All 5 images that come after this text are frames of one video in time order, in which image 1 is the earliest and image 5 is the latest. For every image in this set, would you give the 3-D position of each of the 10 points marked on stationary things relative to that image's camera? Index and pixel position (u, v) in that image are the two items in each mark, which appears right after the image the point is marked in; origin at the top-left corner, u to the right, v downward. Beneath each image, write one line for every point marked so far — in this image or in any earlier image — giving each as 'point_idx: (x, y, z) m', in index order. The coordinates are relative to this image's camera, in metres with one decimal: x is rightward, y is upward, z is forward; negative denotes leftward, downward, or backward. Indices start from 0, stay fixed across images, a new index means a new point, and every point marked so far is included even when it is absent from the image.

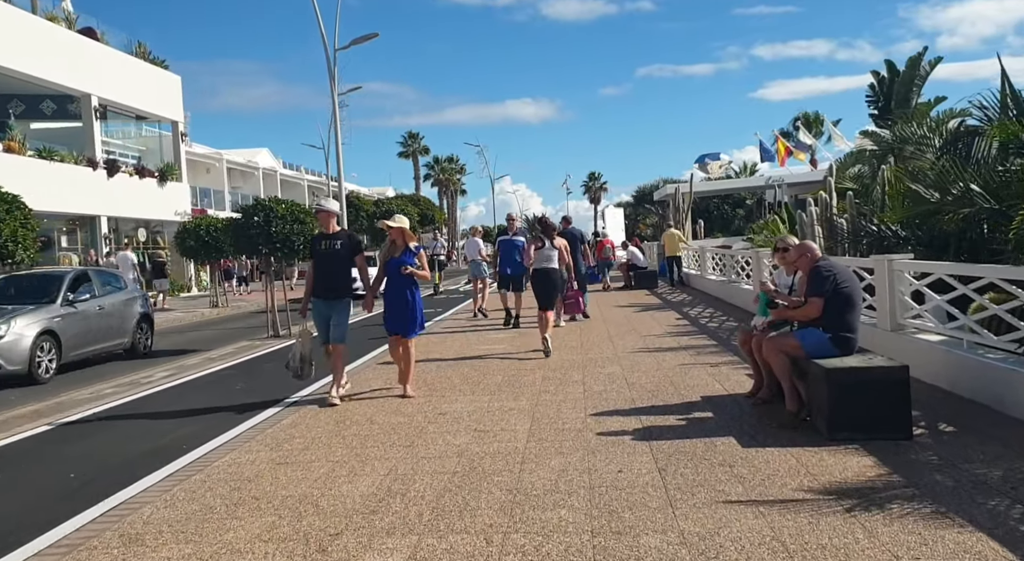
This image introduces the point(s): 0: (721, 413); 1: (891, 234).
0: (+1.7, -1.1, +6.6) m
1: (+5.0, +0.6, +10.9) m
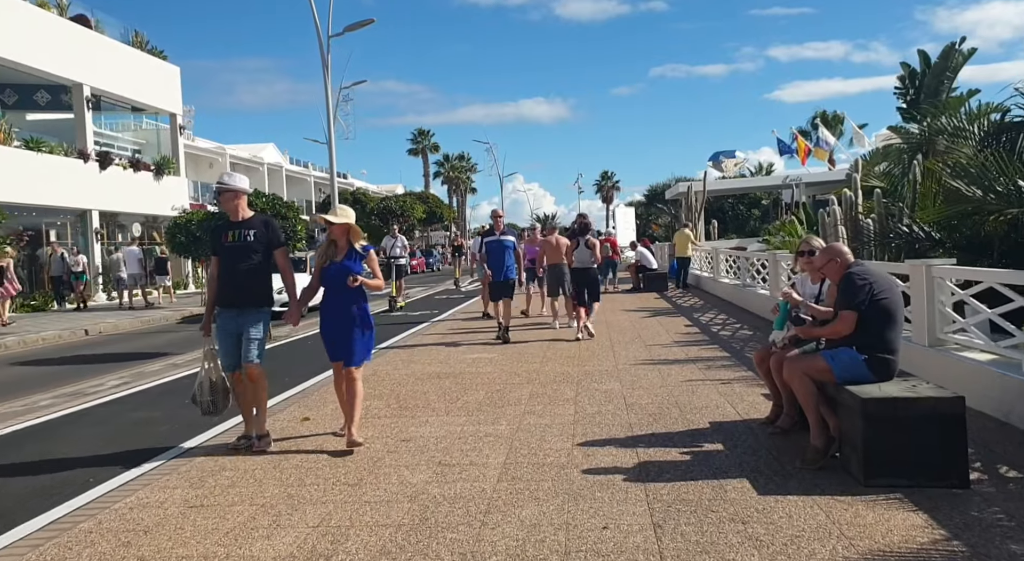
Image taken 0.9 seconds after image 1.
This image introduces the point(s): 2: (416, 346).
0: (+1.5, -1.1, +5.5) m
1: (+4.9, +0.5, +9.9) m
2: (-1.3, -0.9, +11.1) m
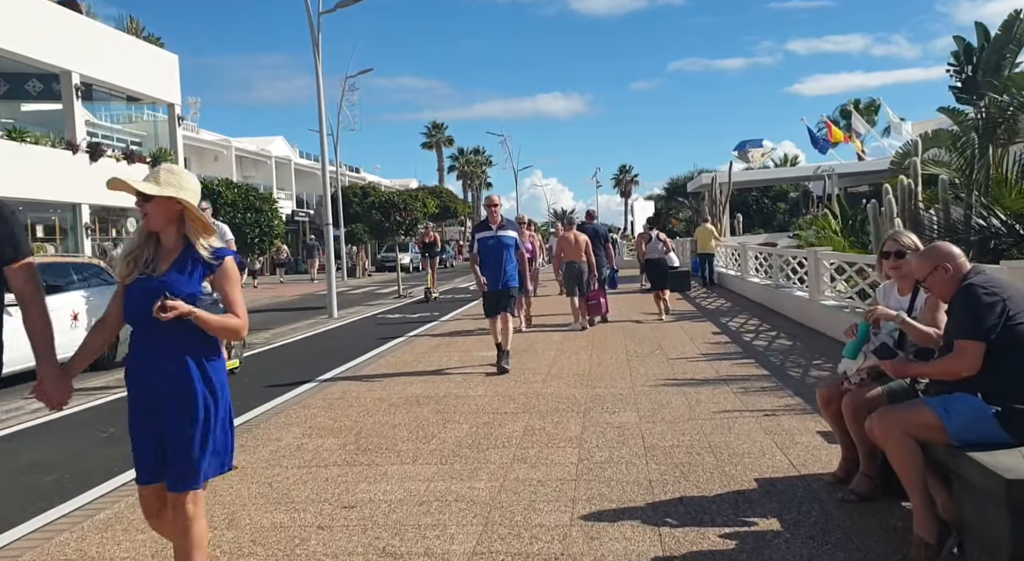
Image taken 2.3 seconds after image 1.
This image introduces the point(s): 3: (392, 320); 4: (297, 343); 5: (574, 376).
0: (+1.4, -1.2, +4.0) m
1: (+4.8, +0.5, +8.2) m
2: (-1.3, -0.9, +9.6) m
3: (-2.3, -0.8, +15.7) m
4: (-3.1, -0.9, +12.2) m
5: (+0.6, -1.0, +8.3) m
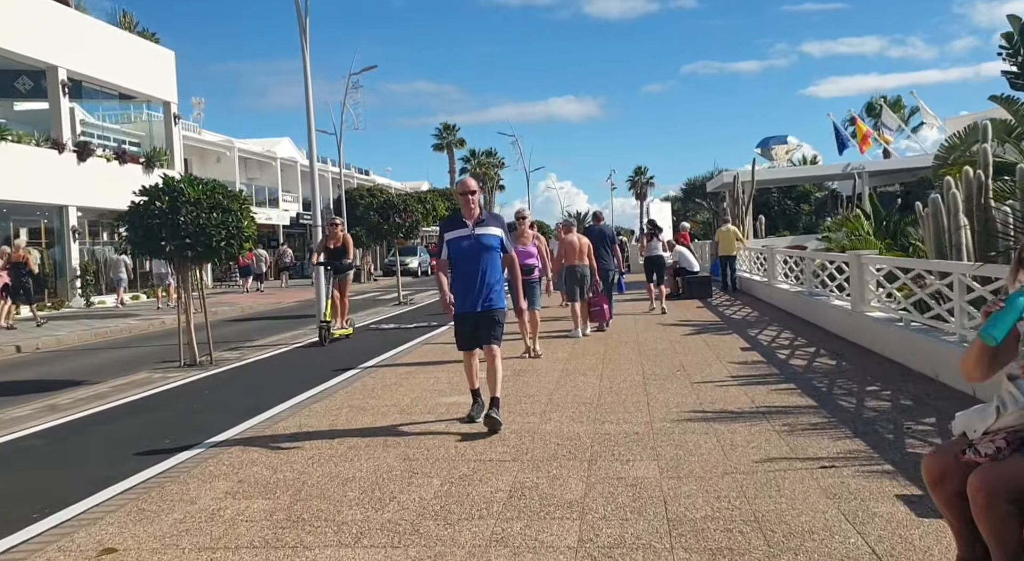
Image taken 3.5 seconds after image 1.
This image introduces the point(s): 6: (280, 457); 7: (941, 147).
0: (+1.2, -1.2, +2.6) m
1: (+4.8, +0.4, +6.8) m
2: (-1.3, -1.0, +8.2) m
3: (-2.2, -0.9, +14.4) m
4: (-3.1, -1.0, +10.9) m
5: (+0.6, -1.0, +6.9) m
6: (-1.5, -1.2, +5.5) m
7: (+7.3, +2.3, +14.2) m
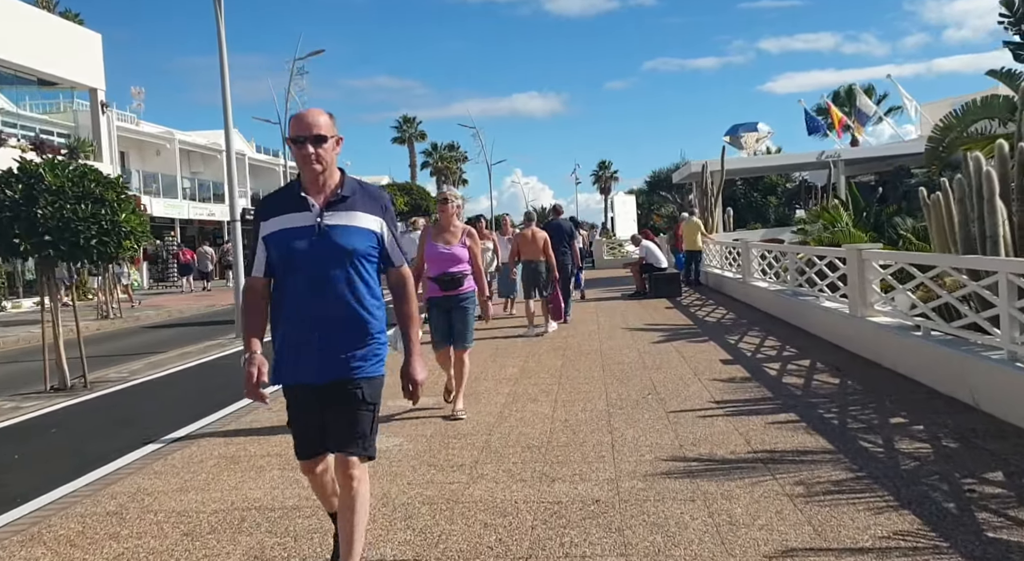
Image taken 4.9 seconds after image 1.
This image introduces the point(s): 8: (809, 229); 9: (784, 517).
0: (+0.9, -1.3, +0.9) m
1: (+4.3, +0.4, +5.2) m
2: (-1.9, -1.0, +6.4) m
3: (-3.0, -0.9, +12.6) m
4: (-3.8, -1.1, +9.0) m
5: (+0.1, -1.1, +5.2) m
6: (-2.0, -1.2, +3.8) m
7: (+6.5, +2.3, +12.8) m
8: (+6.4, +1.1, +18.0) m
9: (+1.3, -1.1, +4.0) m
